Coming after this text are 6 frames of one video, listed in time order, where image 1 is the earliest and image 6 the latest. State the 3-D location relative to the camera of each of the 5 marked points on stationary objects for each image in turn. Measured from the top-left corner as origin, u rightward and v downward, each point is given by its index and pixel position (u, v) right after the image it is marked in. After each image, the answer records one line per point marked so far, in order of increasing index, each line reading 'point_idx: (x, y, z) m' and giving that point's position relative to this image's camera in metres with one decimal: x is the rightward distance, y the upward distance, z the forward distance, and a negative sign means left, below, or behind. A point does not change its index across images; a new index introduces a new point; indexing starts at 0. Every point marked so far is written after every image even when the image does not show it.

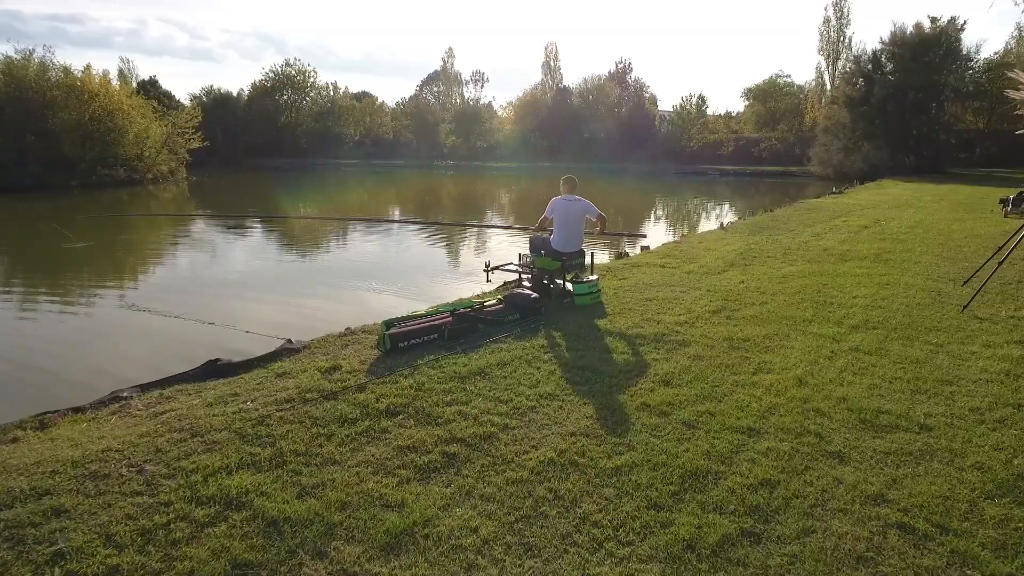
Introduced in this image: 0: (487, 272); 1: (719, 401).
0: (-0.3, +0.2, +8.3) m
1: (+1.5, -0.8, +4.5) m
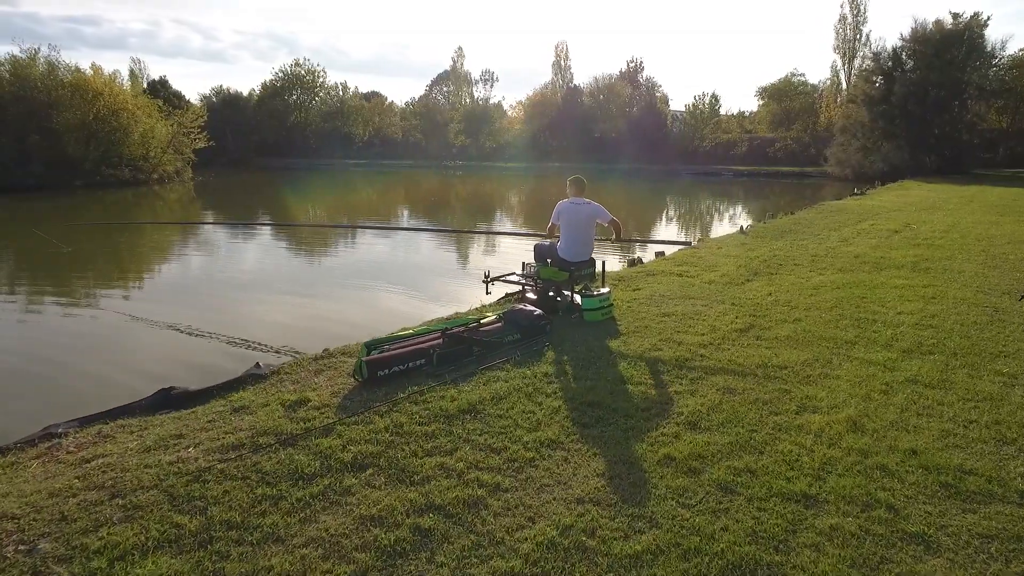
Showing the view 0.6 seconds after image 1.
0: (-0.3, +0.1, +7.5) m
1: (+1.5, -1.0, +3.7) m
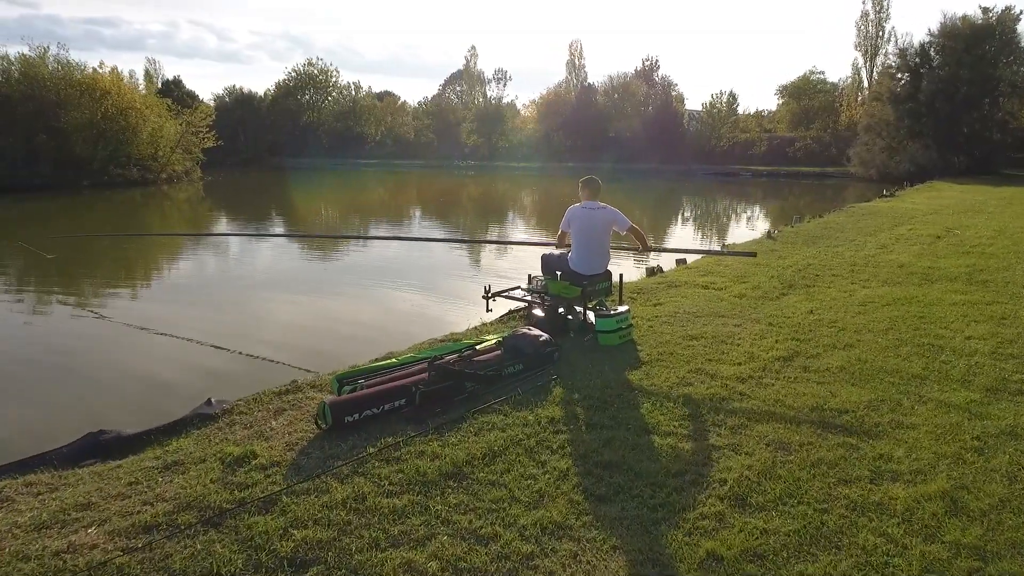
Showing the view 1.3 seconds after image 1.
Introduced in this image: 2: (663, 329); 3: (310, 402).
0: (-0.3, -0.1, +6.6) m
1: (+1.4, -1.2, +2.7) m
2: (+1.6, -0.4, +6.4) m
3: (-1.5, -0.8, +4.5) m
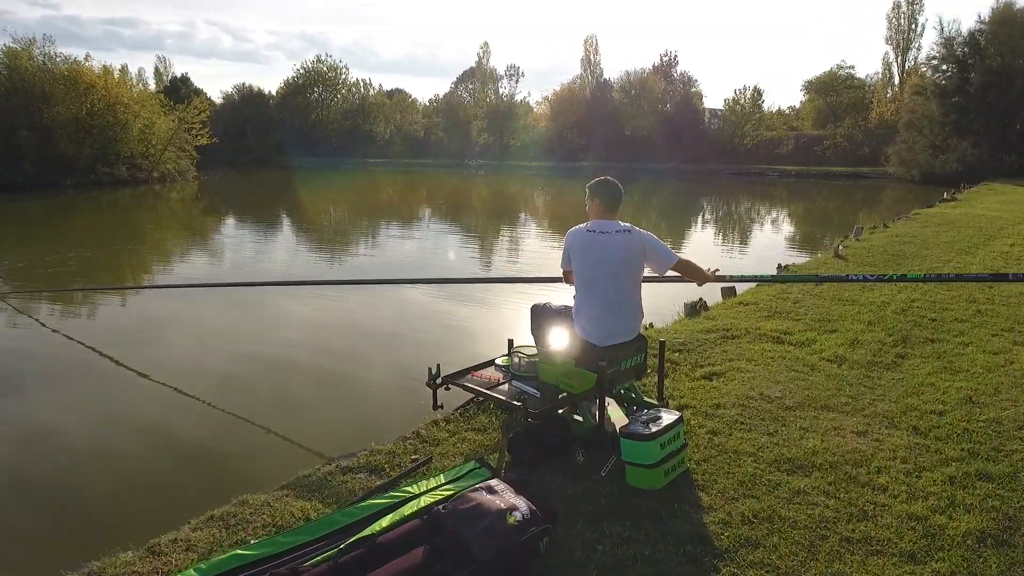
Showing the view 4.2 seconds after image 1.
0: (-0.5, -0.6, +4.0) m
1: (+1.1, -1.7, +0.1) m
2: (+1.4, -0.9, +3.7) m
3: (-1.7, -1.3, +1.8) m
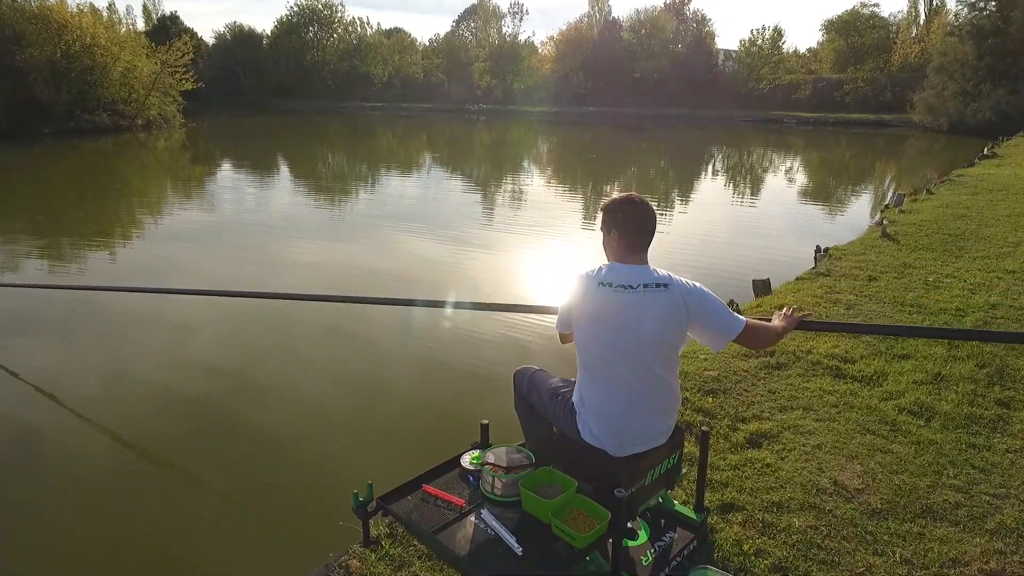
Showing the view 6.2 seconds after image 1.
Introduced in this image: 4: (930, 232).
0: (-0.6, -0.9, +2.7) m
1: (+1.0, -2.3, -1.1) m
2: (+1.2, -1.3, +2.5) m
3: (-1.9, -1.8, +0.7) m
4: (+5.9, +0.8, +8.7) m
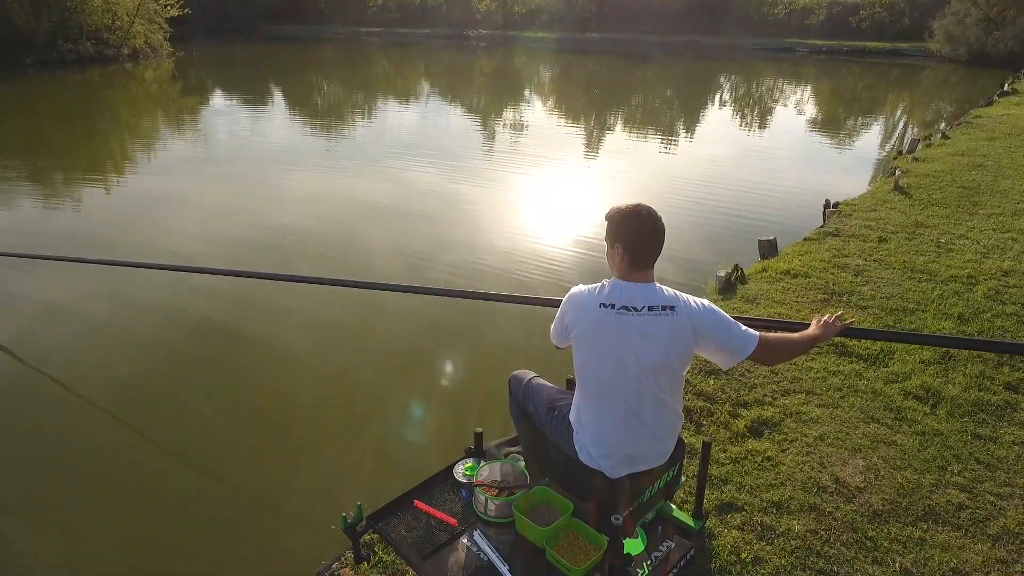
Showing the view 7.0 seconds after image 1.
0: (-0.6, -0.9, +2.6) m
1: (+1.0, -2.8, -1.0) m
2: (+1.2, -1.3, +2.5) m
3: (-1.9, -2.0, +0.7) m
4: (+5.9, +1.4, +8.4) m
